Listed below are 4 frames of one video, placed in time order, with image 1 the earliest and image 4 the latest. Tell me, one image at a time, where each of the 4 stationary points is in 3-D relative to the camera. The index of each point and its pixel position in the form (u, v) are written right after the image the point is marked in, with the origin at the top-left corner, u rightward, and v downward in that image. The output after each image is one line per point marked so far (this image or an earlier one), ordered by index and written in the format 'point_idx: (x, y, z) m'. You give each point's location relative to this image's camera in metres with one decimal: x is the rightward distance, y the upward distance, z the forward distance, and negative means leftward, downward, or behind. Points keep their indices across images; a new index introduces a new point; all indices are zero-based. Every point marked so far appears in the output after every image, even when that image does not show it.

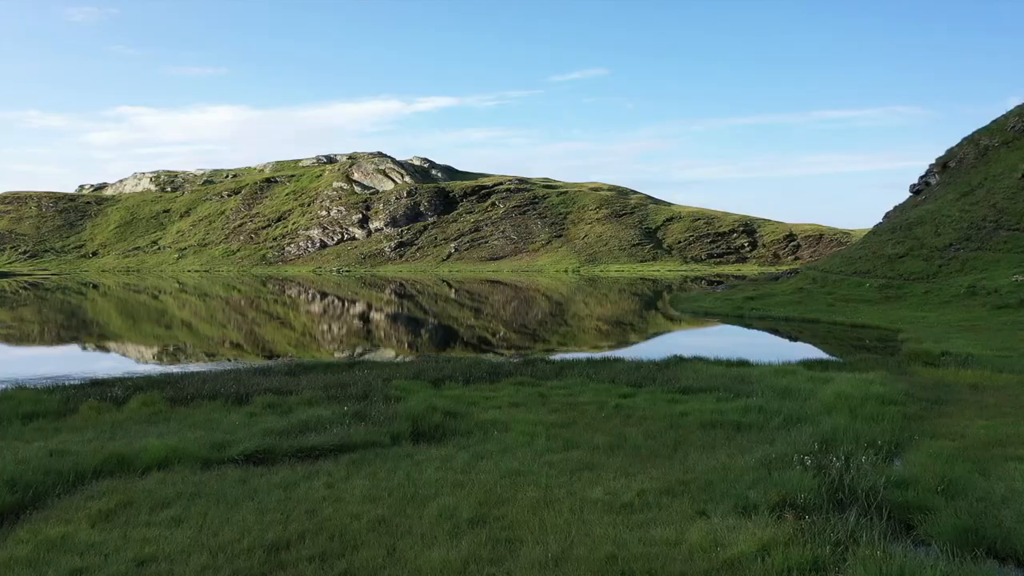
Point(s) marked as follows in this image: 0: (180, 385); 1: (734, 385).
0: (-7.4, -2.2, +14.7) m
1: (+4.8, -2.1, +14.3) m
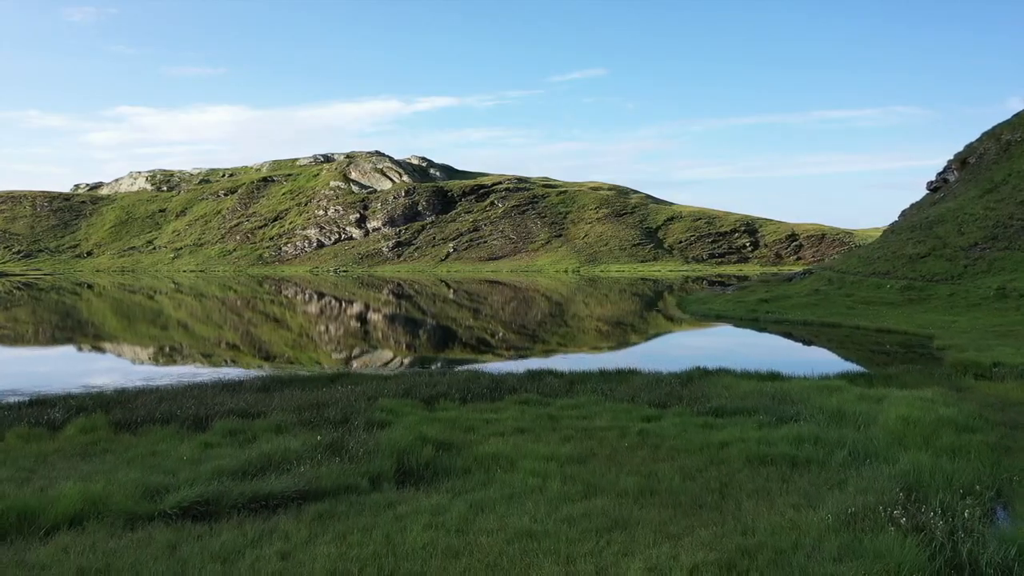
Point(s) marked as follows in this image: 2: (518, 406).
0: (-7.3, -2.3, +12.7) m
1: (+4.9, -2.2, +12.3) m
2: (+0.1, -2.3, +13.0) m
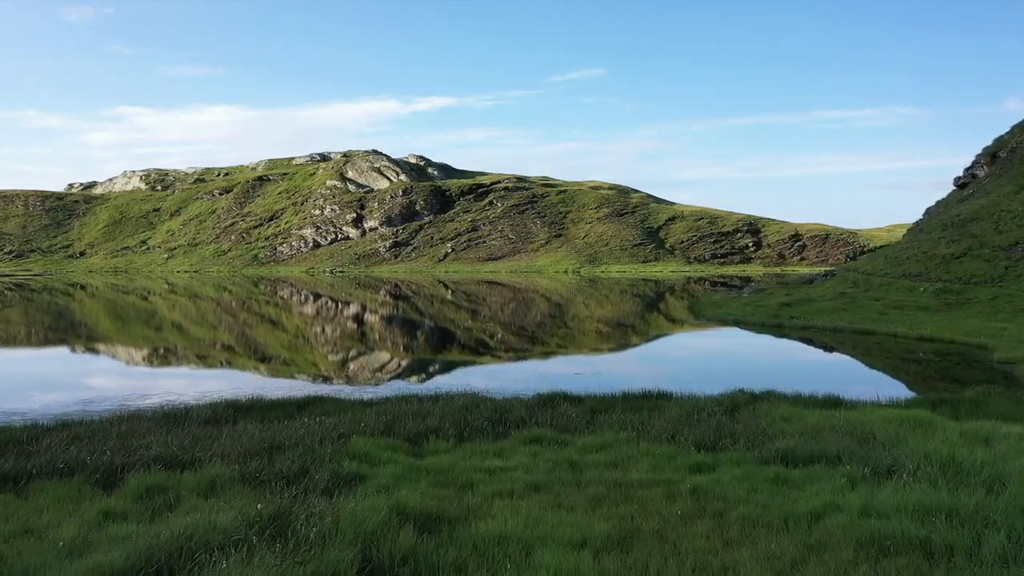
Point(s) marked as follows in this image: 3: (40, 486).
0: (-7.2, -2.4, +10.0) m
1: (+5.1, -2.3, +9.6) m
2: (+0.3, -2.5, +10.3) m
3: (-6.1, -2.6, +8.5) m
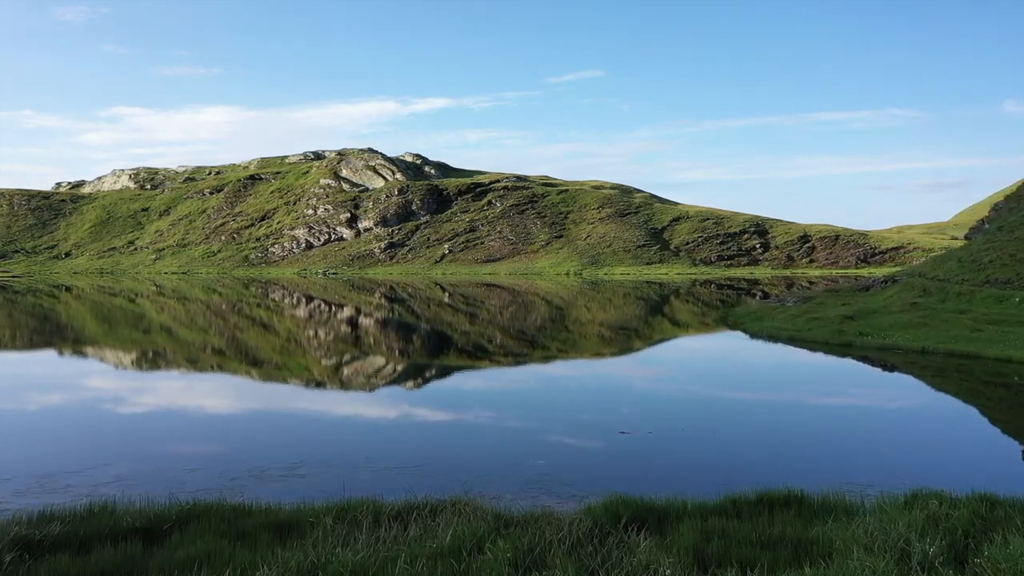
0: (-6.9, -2.8, +4.1) m
1: (+5.4, -2.7, +3.7) m
2: (+0.6, -2.8, +4.4) m
3: (-5.7, -2.9, +2.7) m
